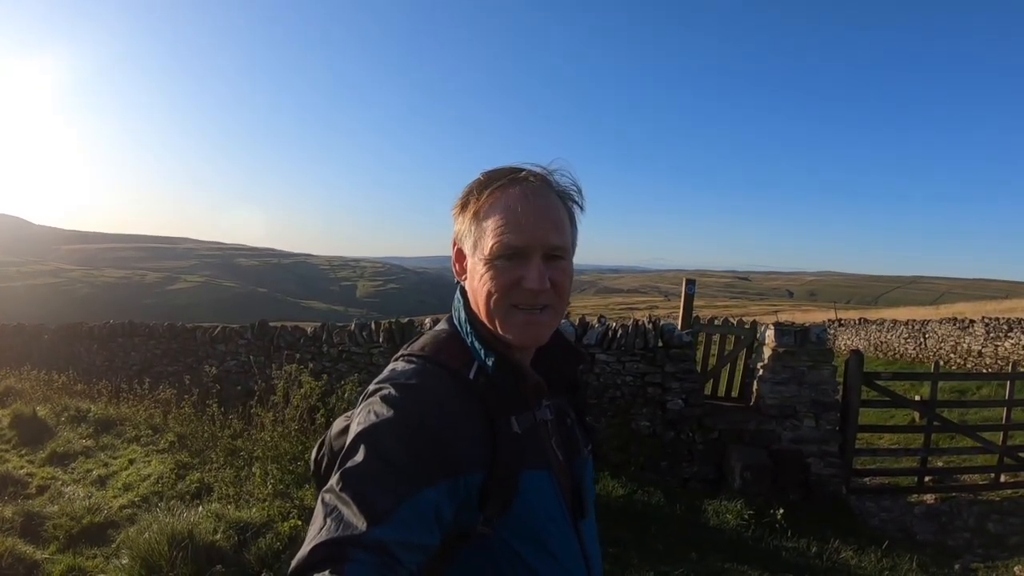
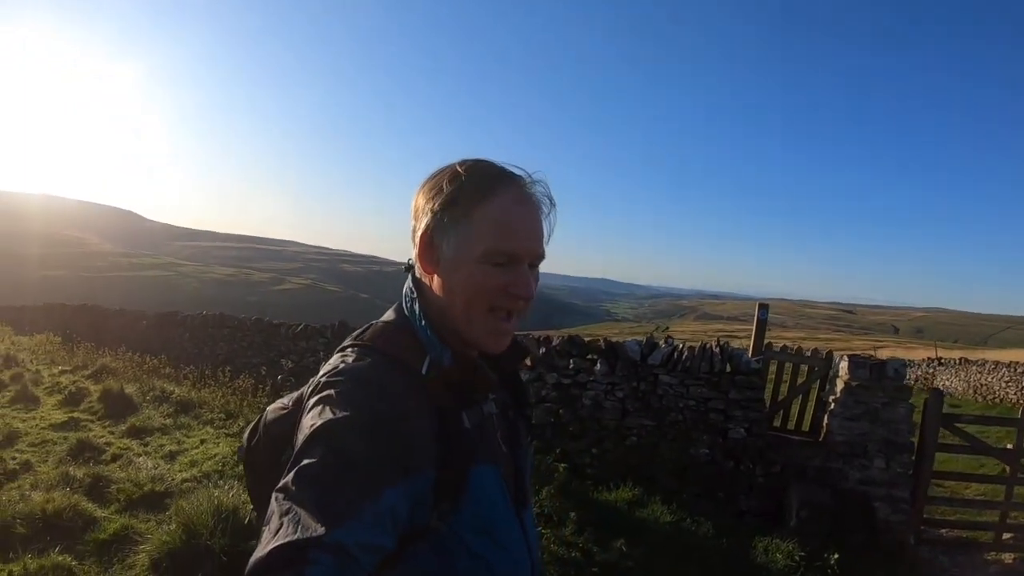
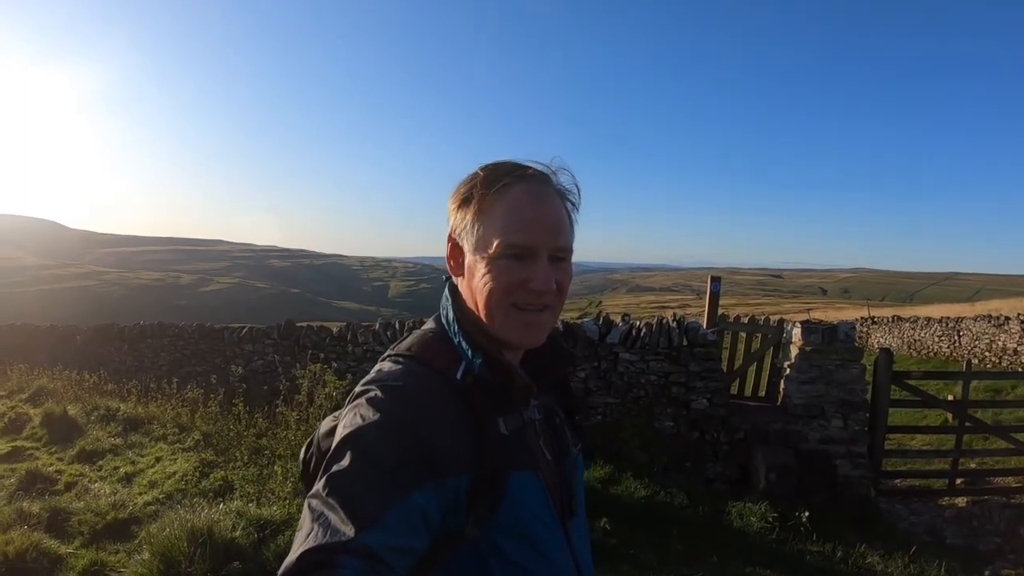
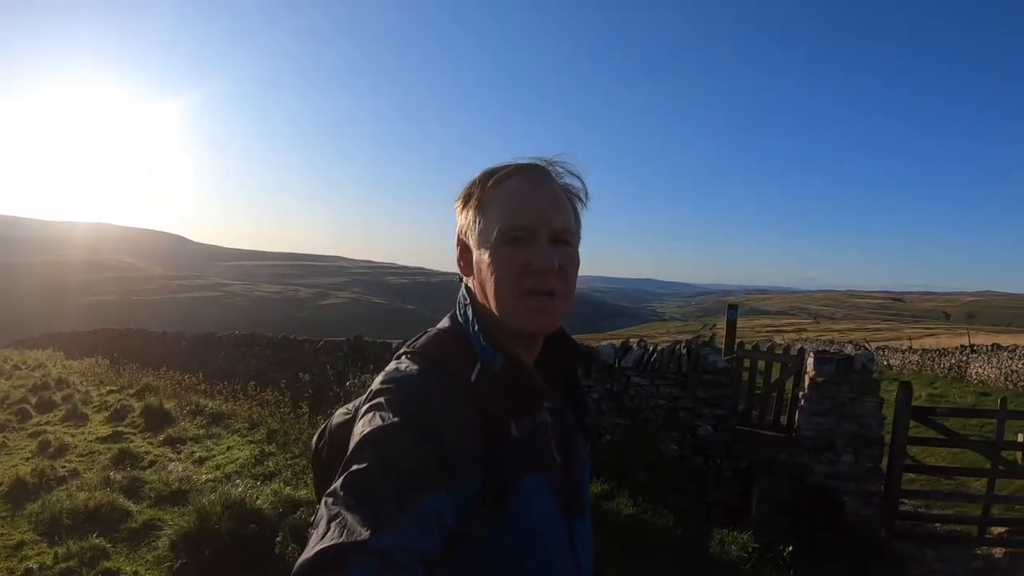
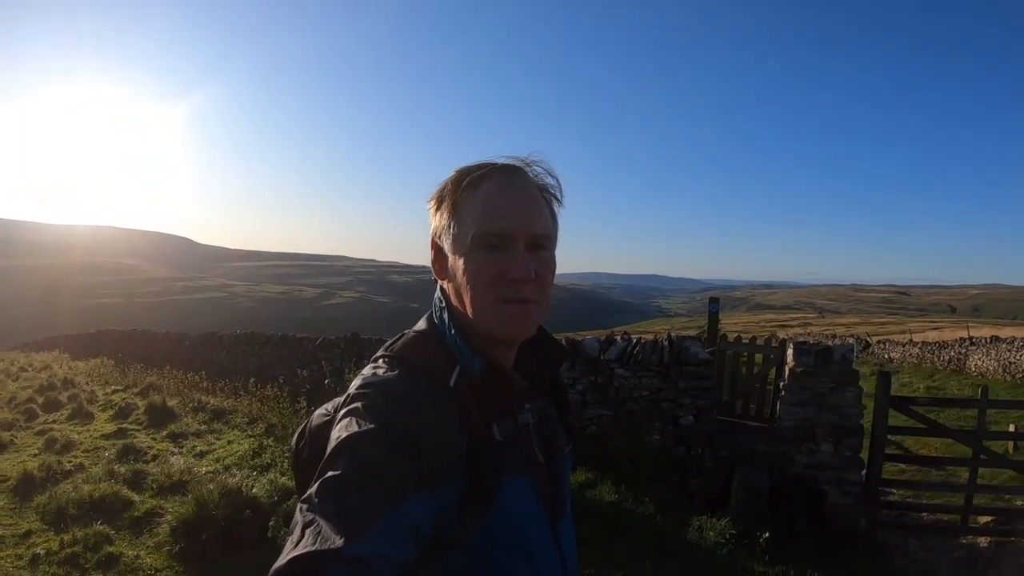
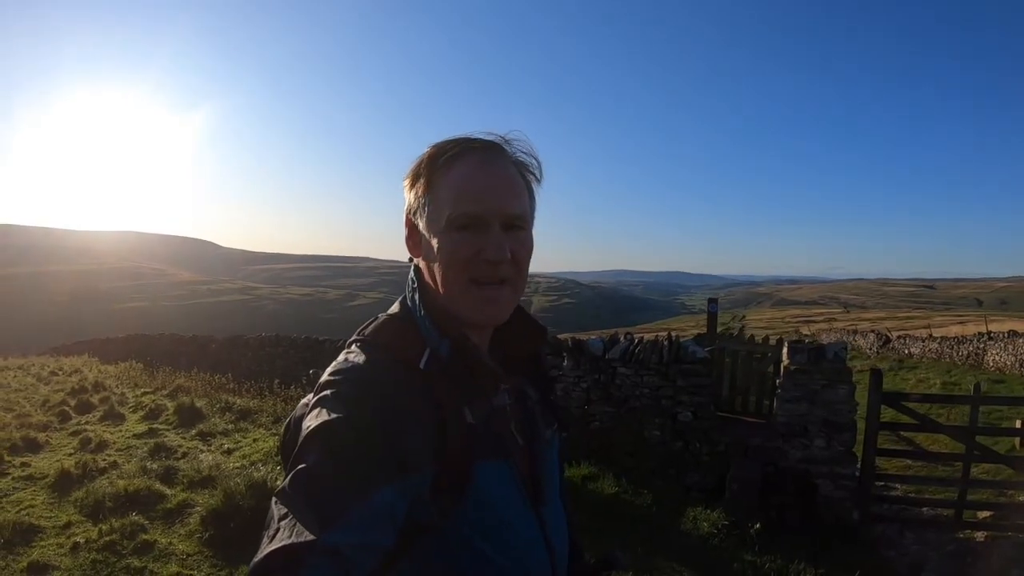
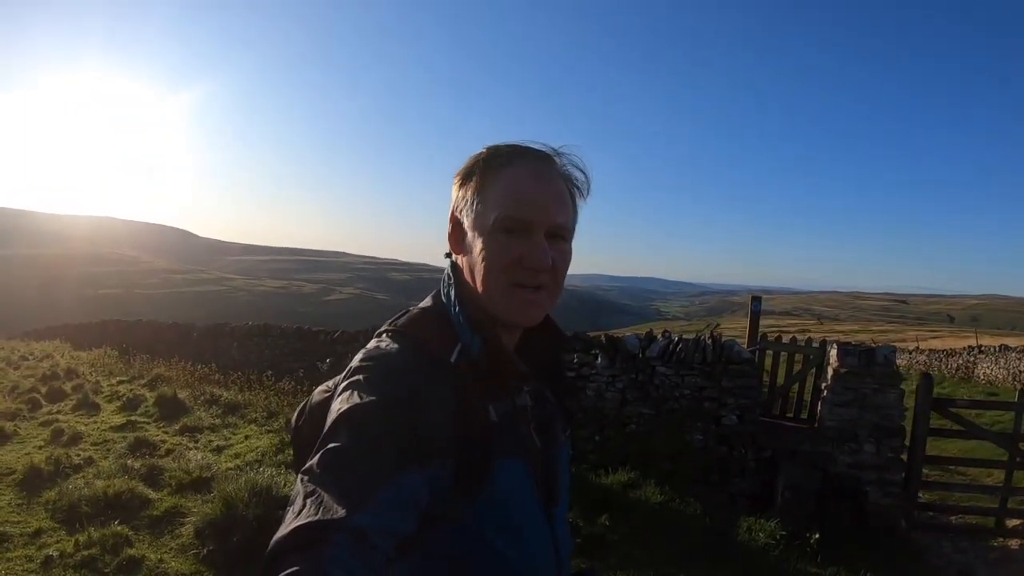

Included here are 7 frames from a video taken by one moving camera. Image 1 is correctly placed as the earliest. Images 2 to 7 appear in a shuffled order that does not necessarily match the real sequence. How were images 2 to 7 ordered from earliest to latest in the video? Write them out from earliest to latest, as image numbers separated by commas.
3, 2, 7, 4, 5, 6
